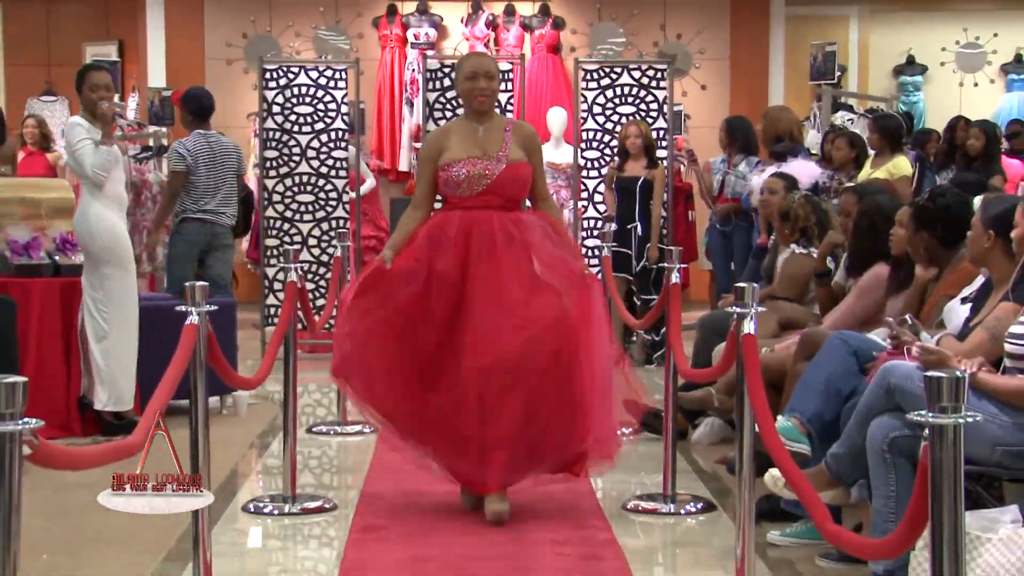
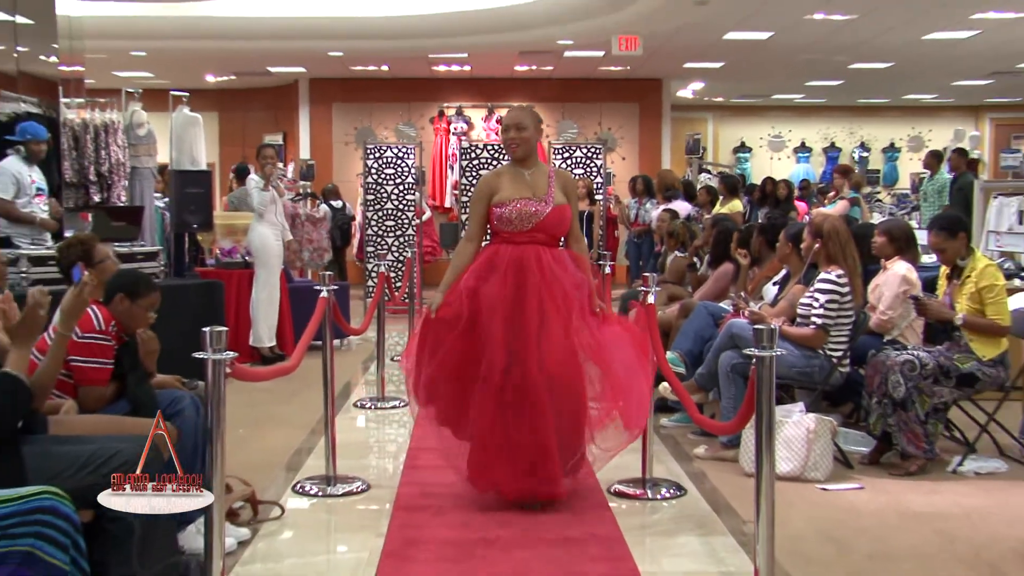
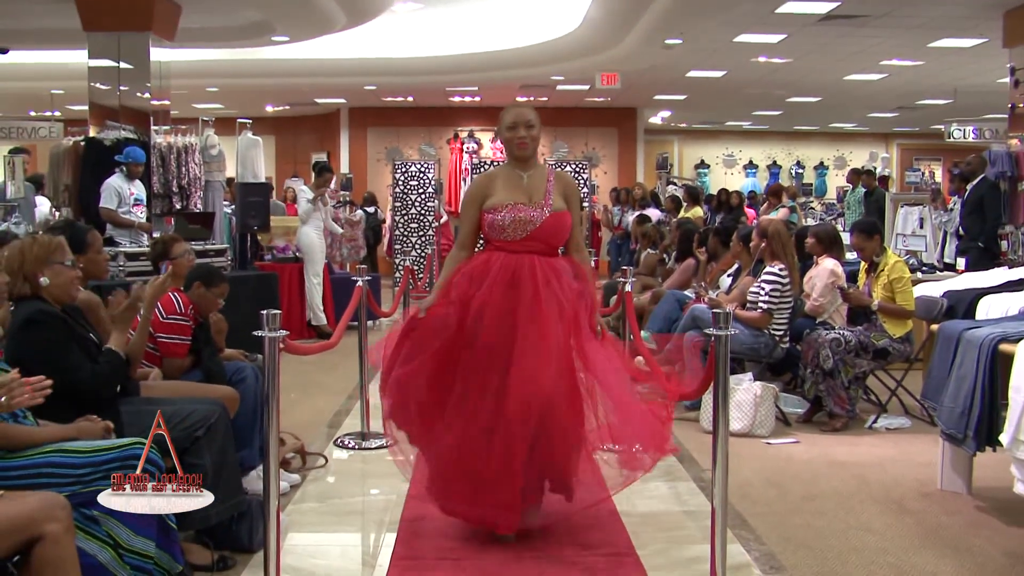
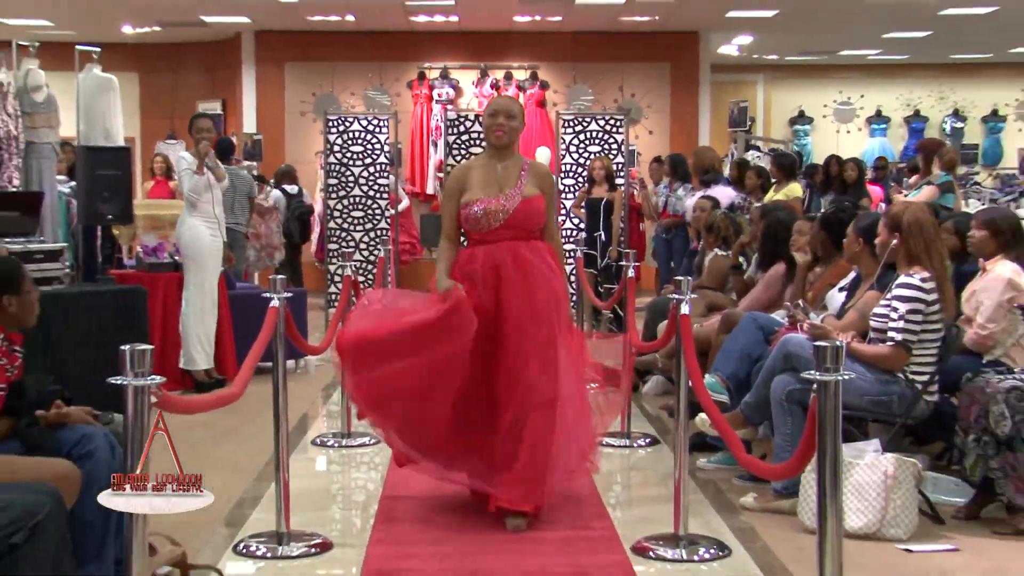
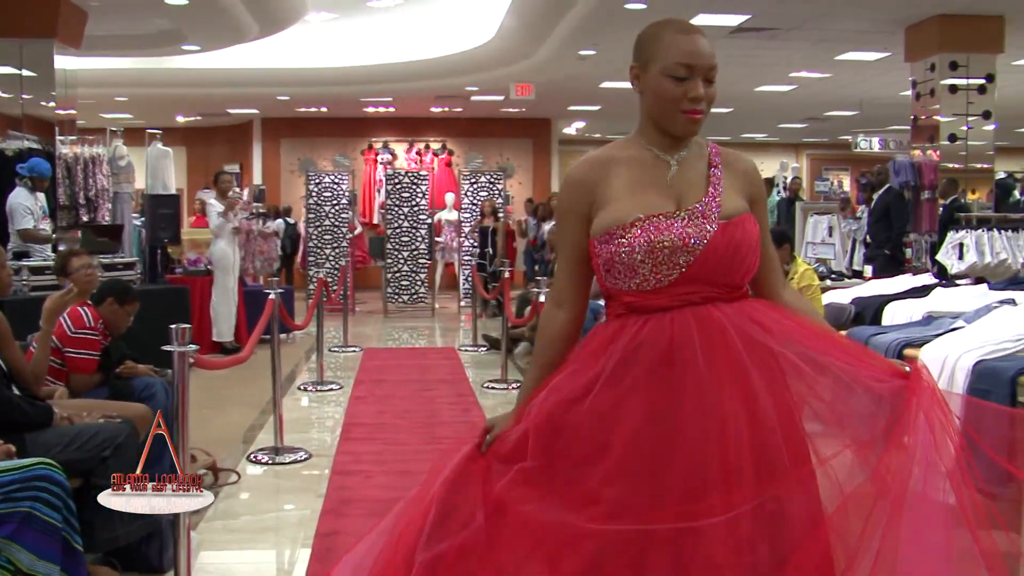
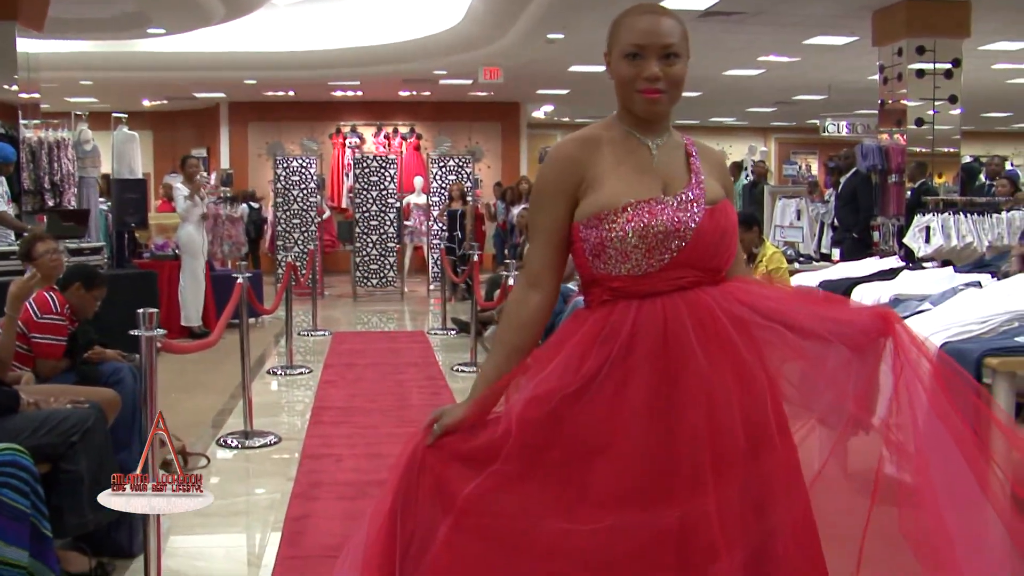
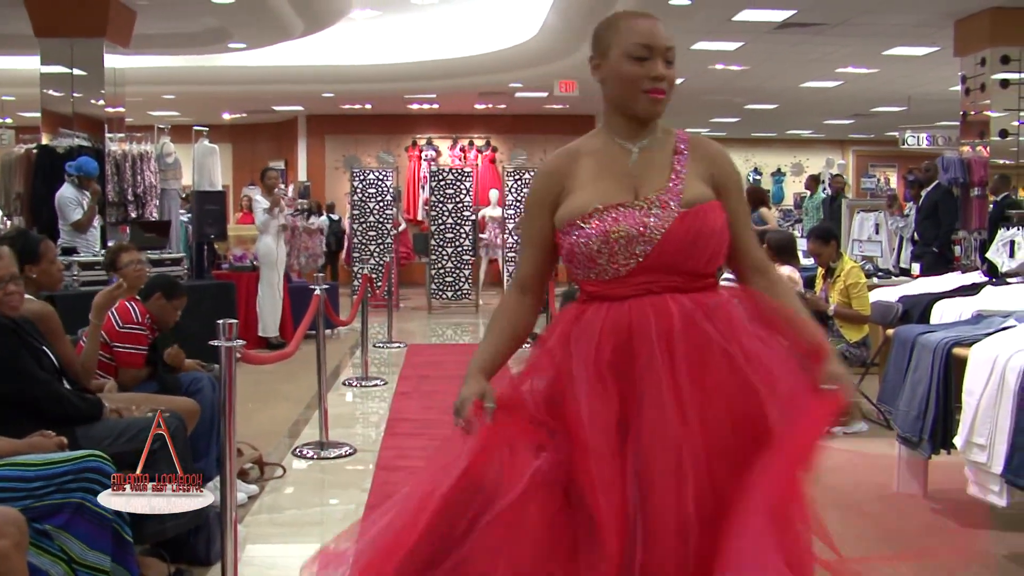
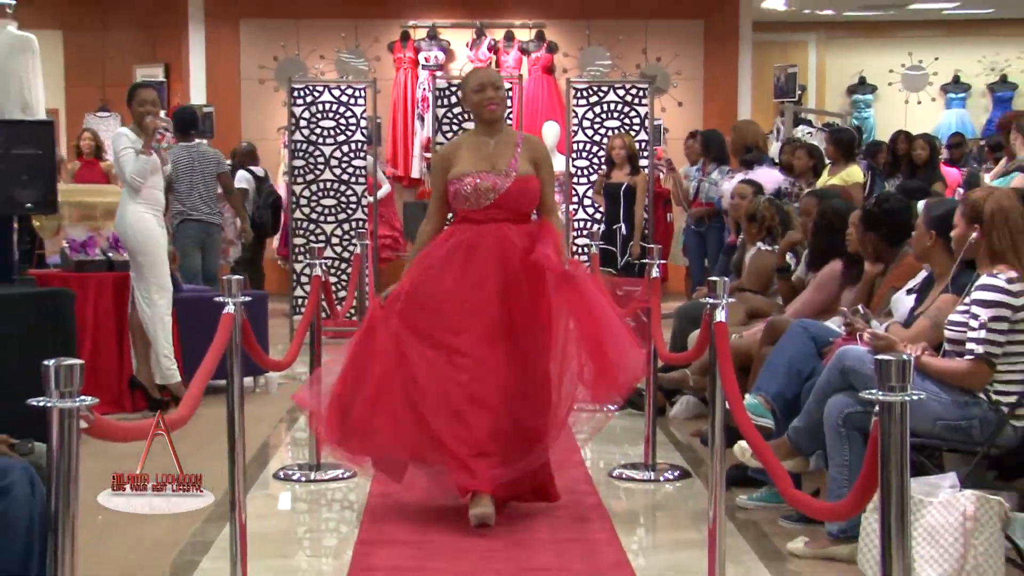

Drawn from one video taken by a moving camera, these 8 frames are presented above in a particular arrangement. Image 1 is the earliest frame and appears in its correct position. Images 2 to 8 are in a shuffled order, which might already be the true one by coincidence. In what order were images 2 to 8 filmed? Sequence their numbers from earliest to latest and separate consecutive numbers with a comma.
8, 4, 2, 3, 7, 5, 6
